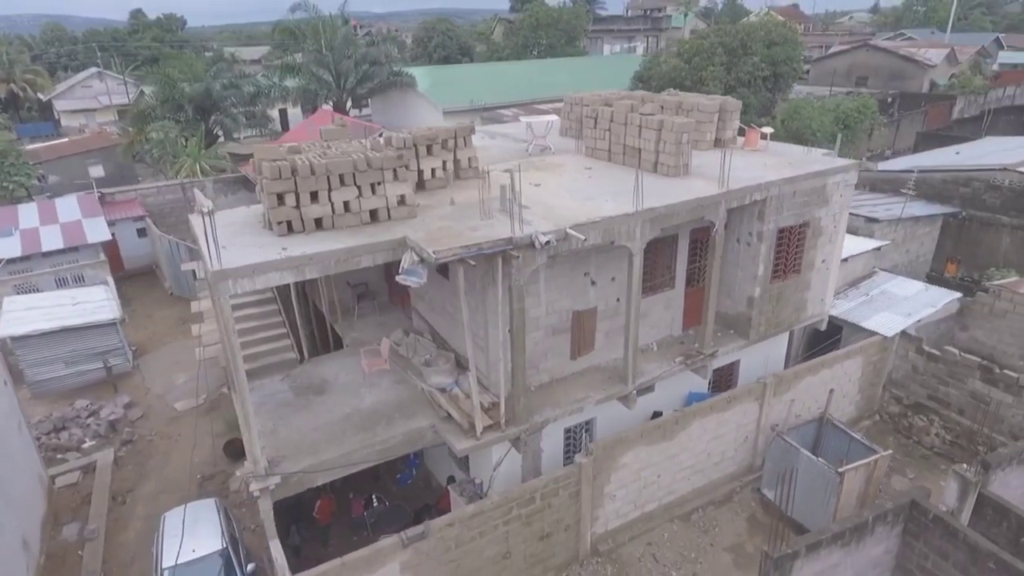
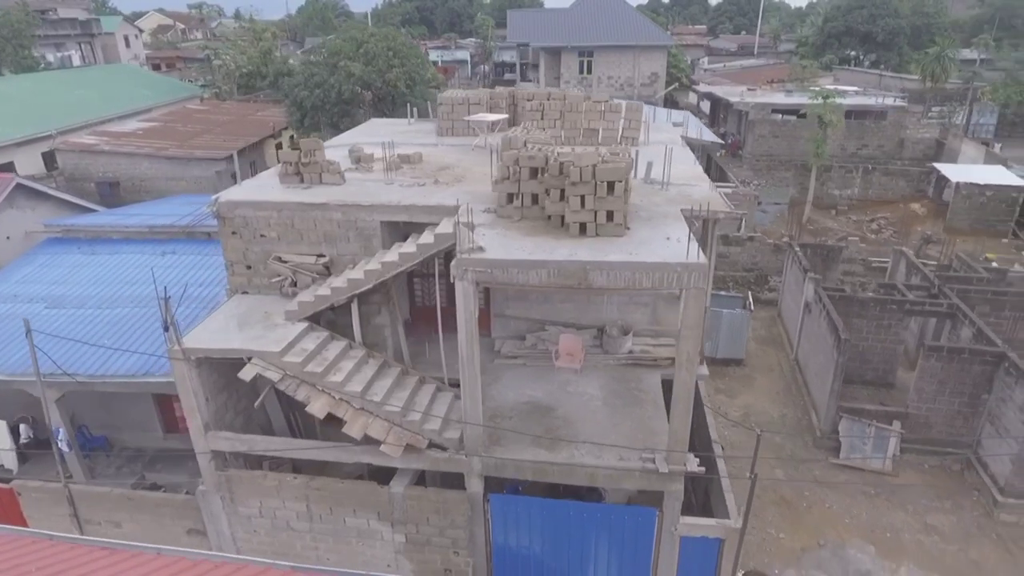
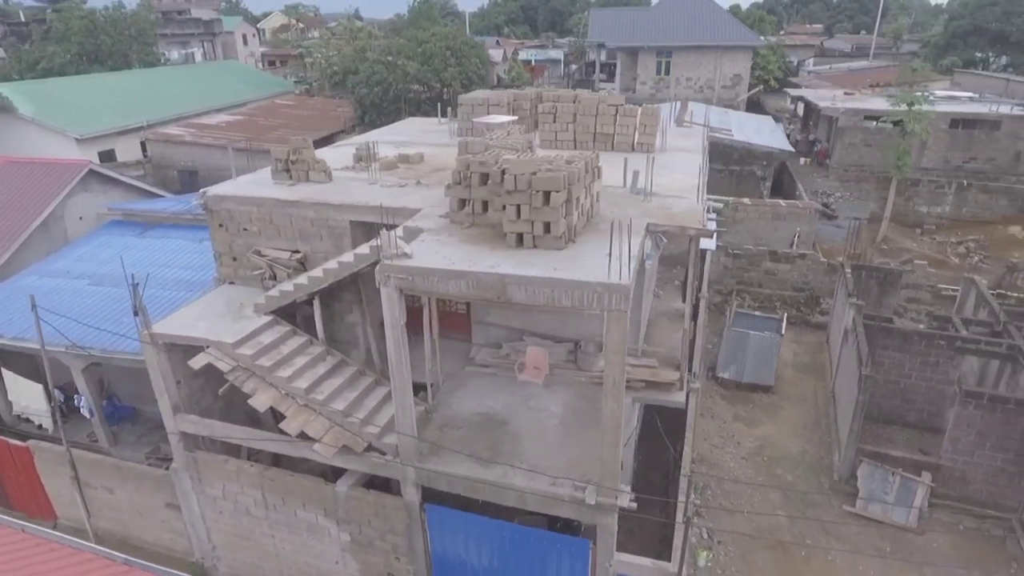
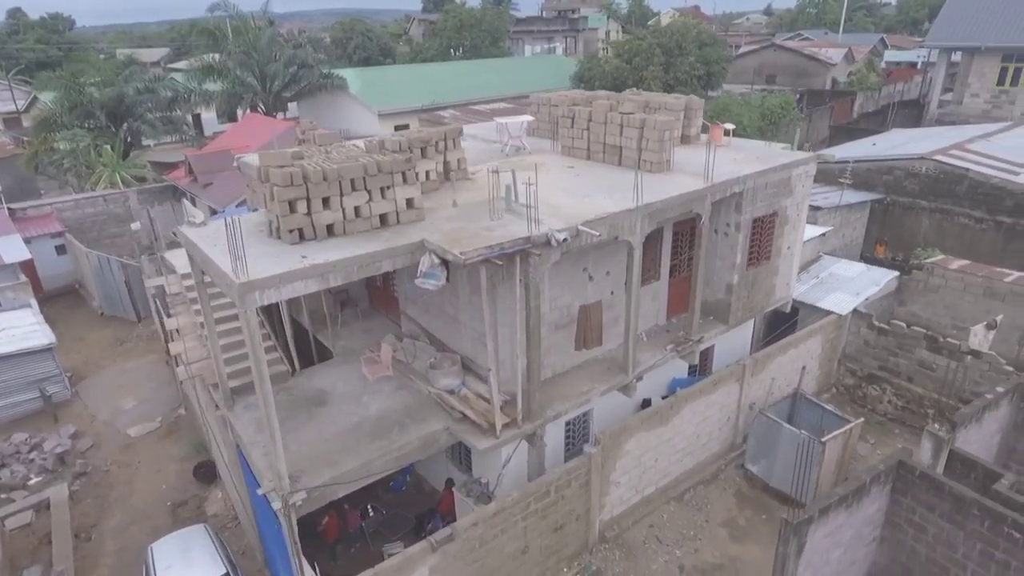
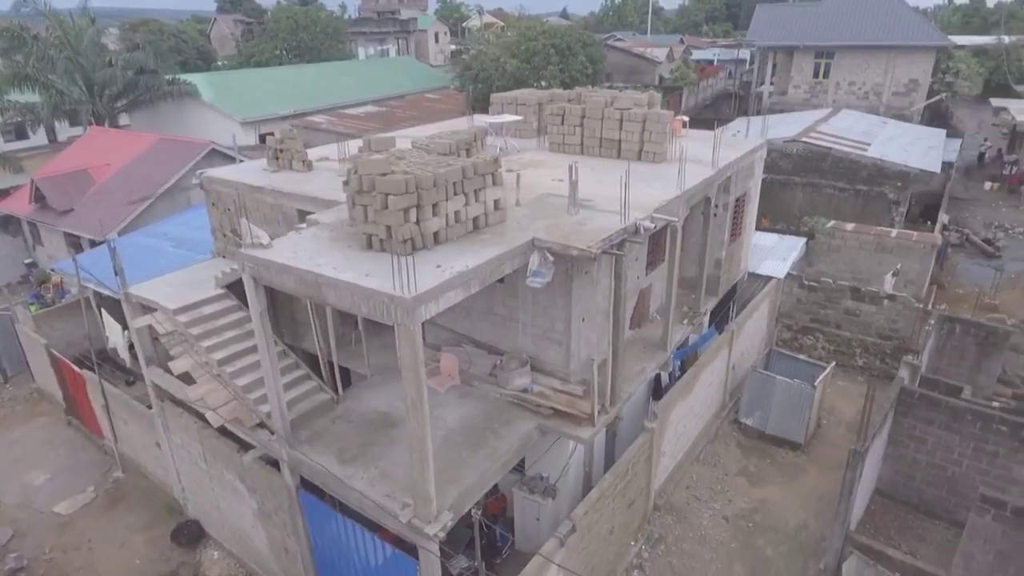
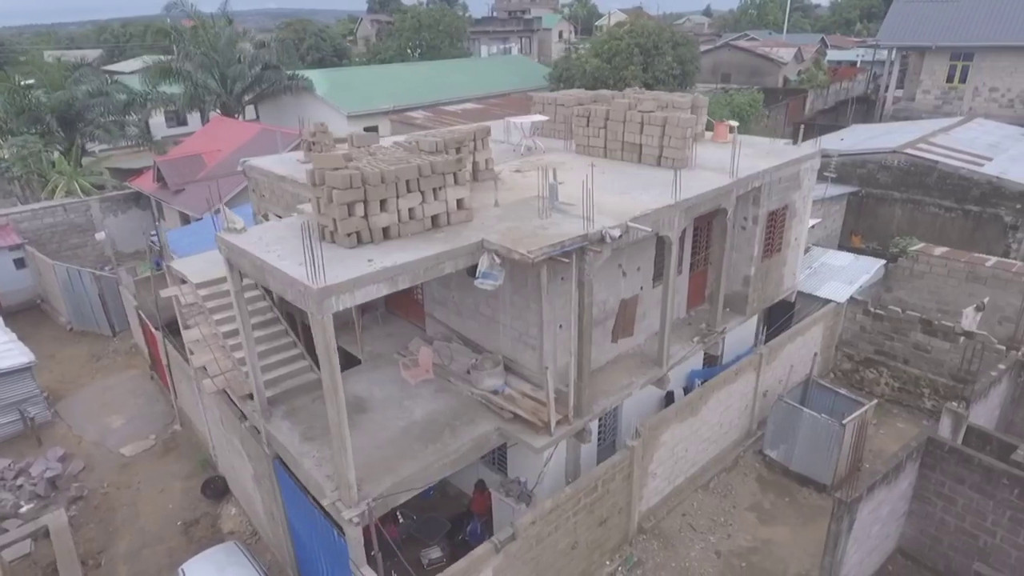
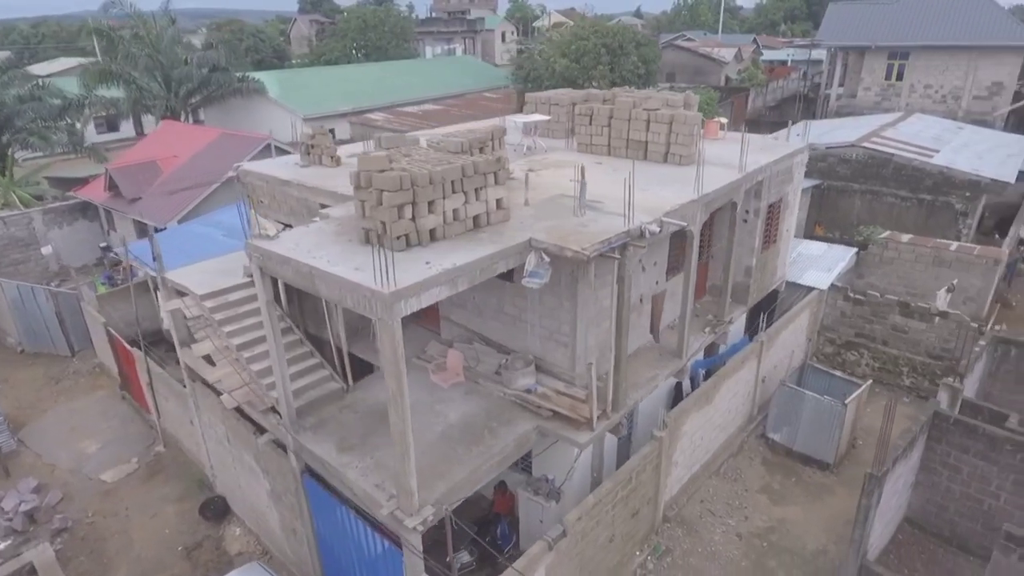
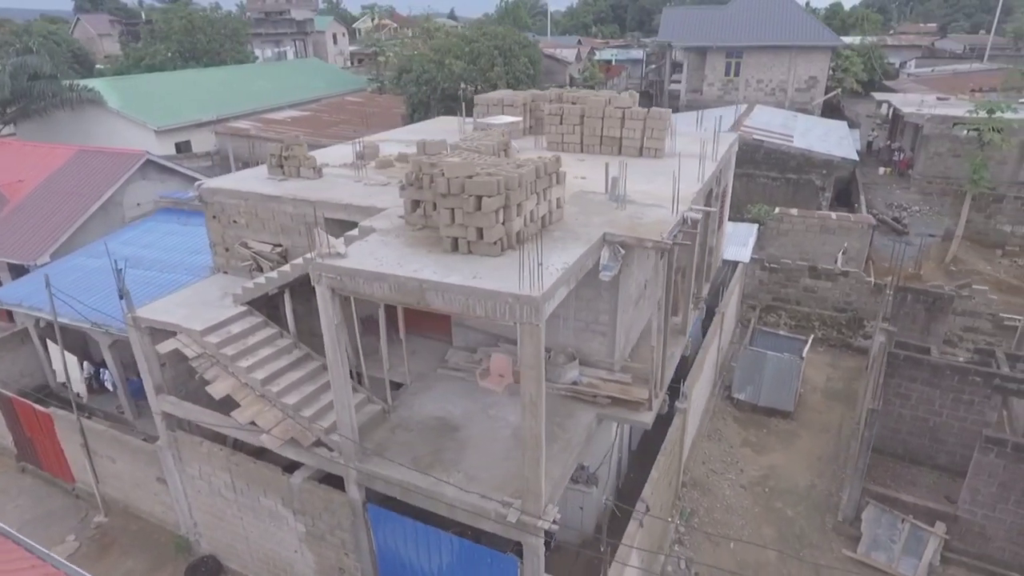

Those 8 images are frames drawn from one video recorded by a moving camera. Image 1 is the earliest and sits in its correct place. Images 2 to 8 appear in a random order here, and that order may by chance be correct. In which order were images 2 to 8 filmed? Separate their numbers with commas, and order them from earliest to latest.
4, 6, 7, 5, 8, 3, 2
